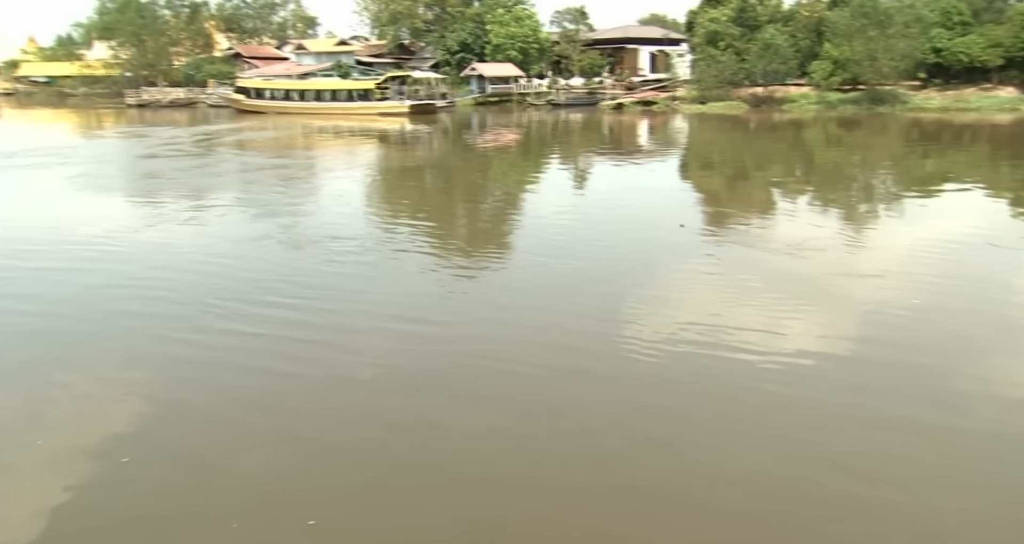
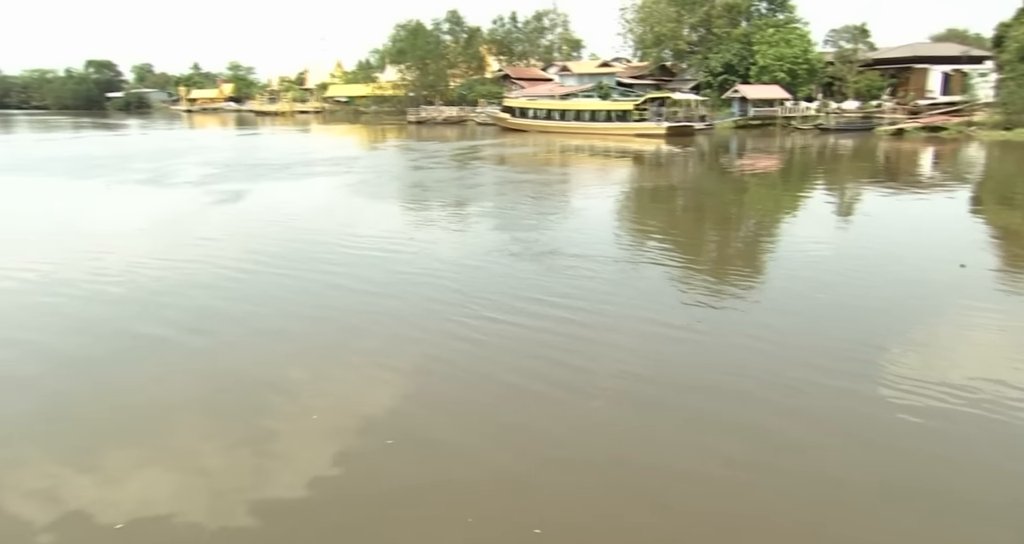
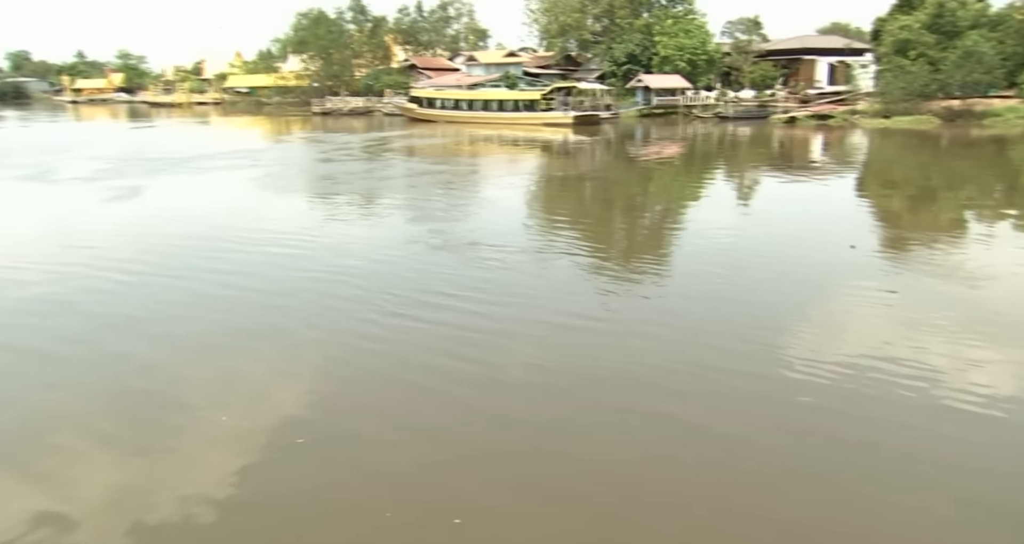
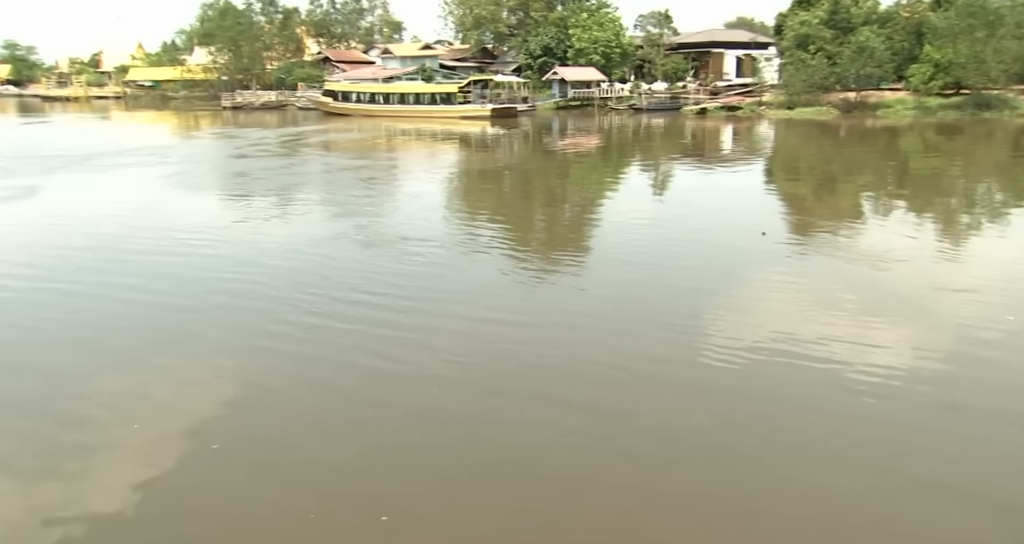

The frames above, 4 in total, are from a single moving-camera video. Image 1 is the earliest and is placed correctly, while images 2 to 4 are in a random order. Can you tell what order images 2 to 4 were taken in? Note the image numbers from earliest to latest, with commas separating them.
4, 3, 2
